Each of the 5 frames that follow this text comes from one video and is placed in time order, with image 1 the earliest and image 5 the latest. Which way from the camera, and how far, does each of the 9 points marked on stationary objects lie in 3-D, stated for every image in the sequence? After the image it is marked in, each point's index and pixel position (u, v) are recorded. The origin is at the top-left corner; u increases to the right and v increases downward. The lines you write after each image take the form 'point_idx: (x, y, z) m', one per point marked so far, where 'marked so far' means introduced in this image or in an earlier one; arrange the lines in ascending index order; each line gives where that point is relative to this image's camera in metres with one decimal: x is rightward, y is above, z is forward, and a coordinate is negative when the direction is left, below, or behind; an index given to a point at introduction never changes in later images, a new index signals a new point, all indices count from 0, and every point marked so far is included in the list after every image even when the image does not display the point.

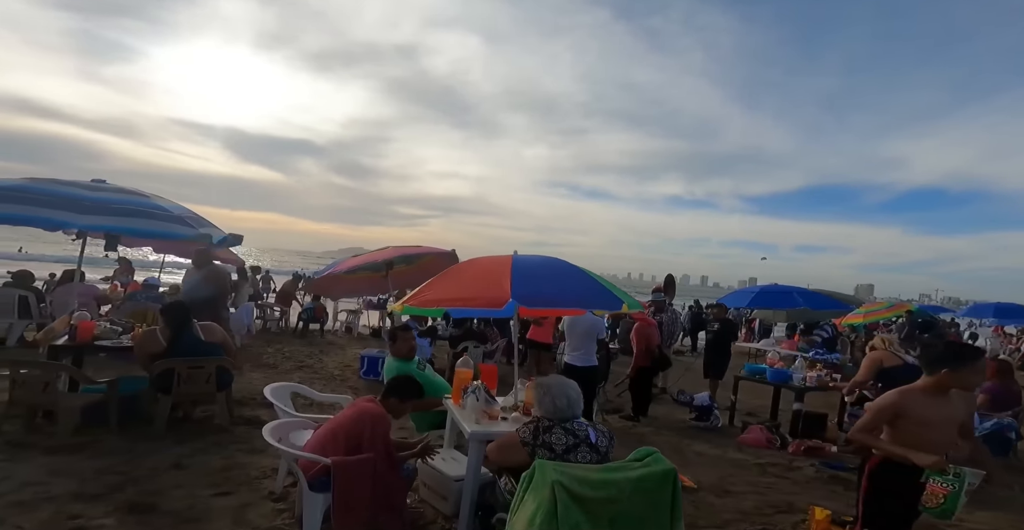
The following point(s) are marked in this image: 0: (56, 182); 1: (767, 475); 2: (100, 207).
0: (-4.7, +0.9, +5.4) m
1: (+2.1, -1.7, +4.4) m
2: (-4.1, +0.6, +5.2) m
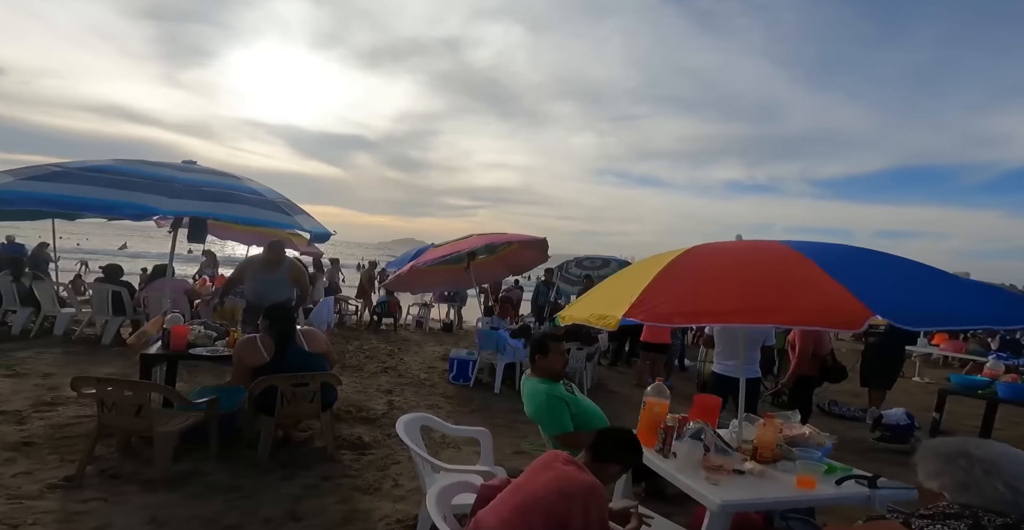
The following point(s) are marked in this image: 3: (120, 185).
0: (-3.4, +0.9, +4.8) m
1: (+3.3, -1.7, +3.1) m
2: (-2.8, +0.6, +4.5) m
3: (-3.2, +0.7, +4.3) m
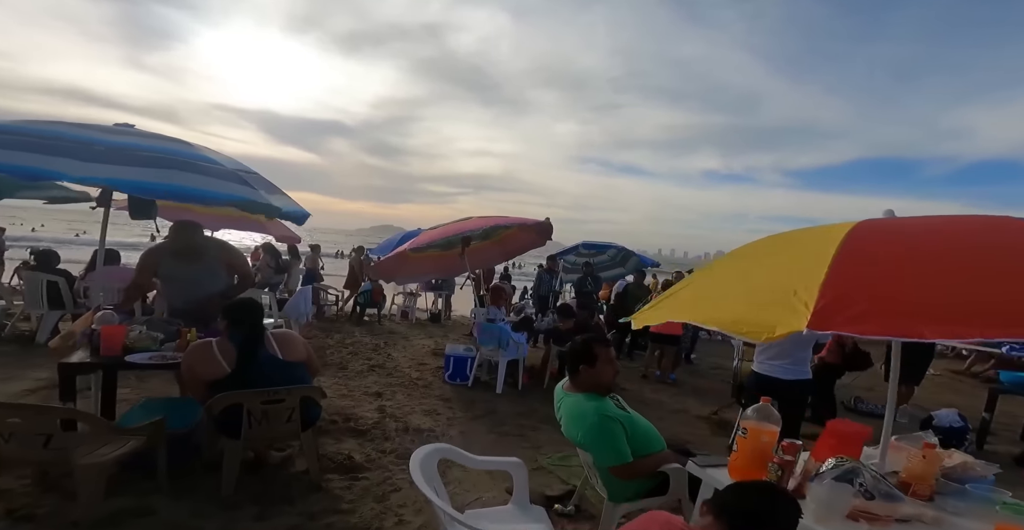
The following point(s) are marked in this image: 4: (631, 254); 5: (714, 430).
0: (-3.3, +1.1, +3.9) m
1: (+3.5, -1.6, +2.5) m
2: (-2.7, +0.8, +3.6) m
3: (-3.1, +0.8, +3.4) m
4: (+2.7, +0.3, +12.0) m
5: (+2.3, -1.9, +6.0) m
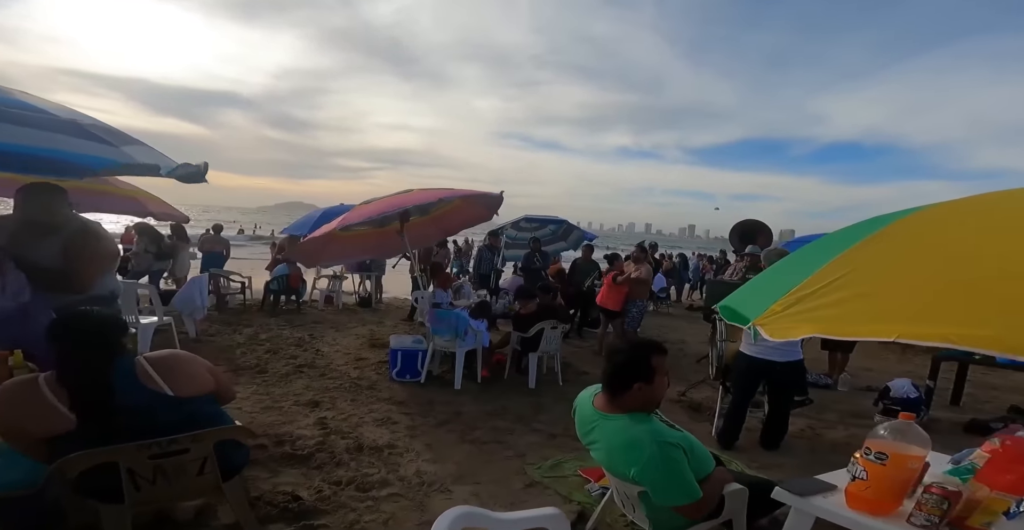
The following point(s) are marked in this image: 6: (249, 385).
0: (-3.3, +1.1, +2.6) m
1: (+3.7, -1.5, +2.4) m
2: (-2.7, +0.8, +2.4) m
3: (-3.0, +0.8, +2.1) m
4: (+1.4, +0.8, +11.6) m
5: (+1.9, -1.6, +5.7) m
6: (-2.6, -1.2, +5.3) m
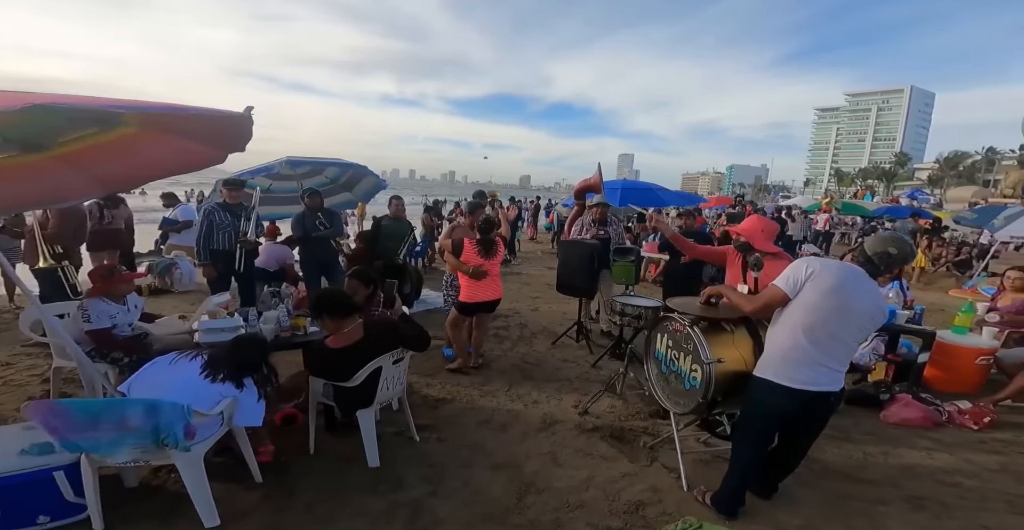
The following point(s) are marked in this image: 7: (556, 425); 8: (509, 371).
0: (-2.5, +0.8, -1.6) m
1: (+3.8, -1.3, +1.7) m
2: (-1.8, +0.5, -1.4) m
3: (-2.0, +0.5, -1.8) m
4: (-2.5, +1.5, +8.6) m
5: (+0.8, -1.4, +3.8) m
6: (-3.1, -1.3, +1.4) m
7: (+0.4, -1.3, +4.2) m
8: (0.0, -1.1, +5.5) m
